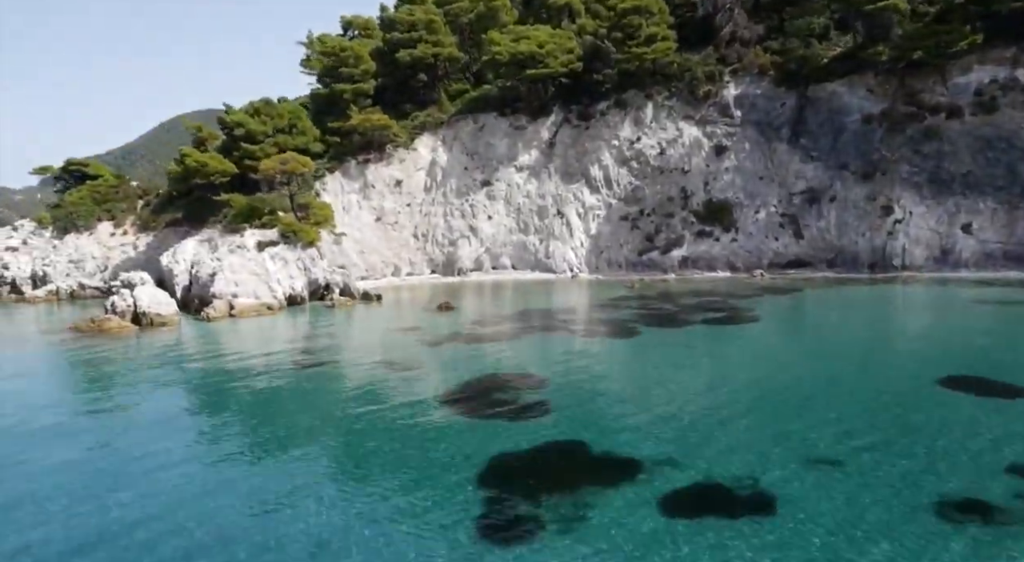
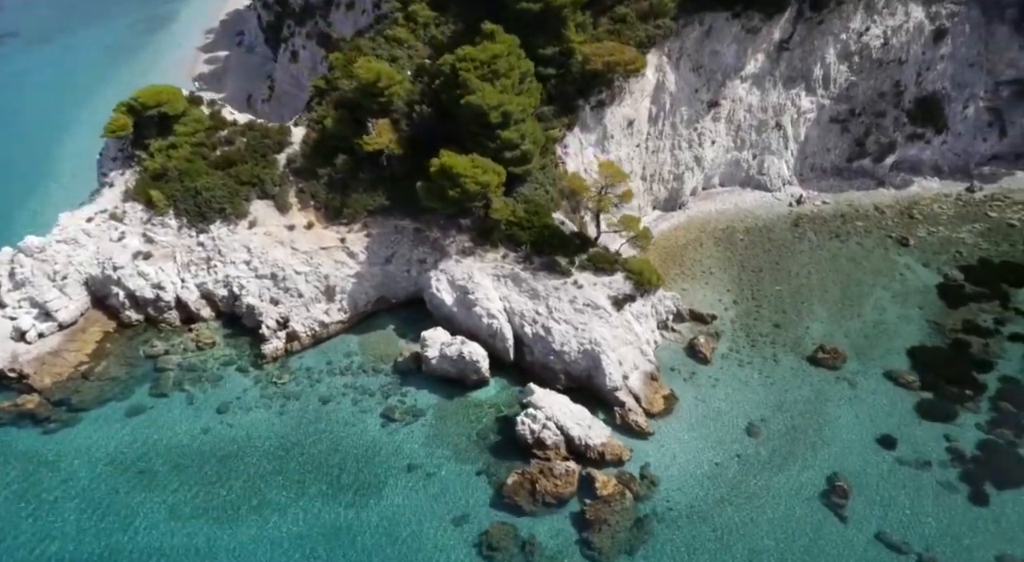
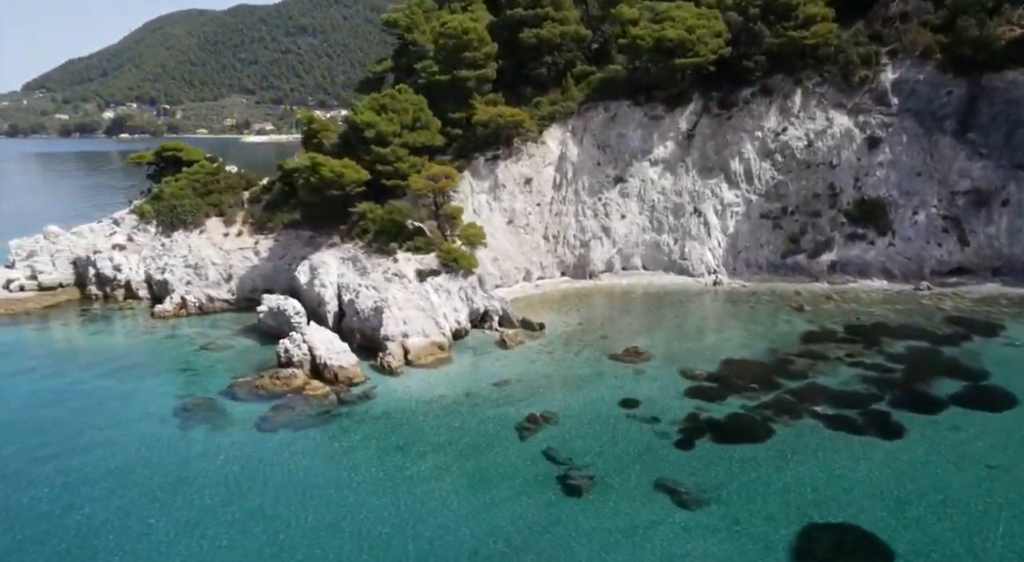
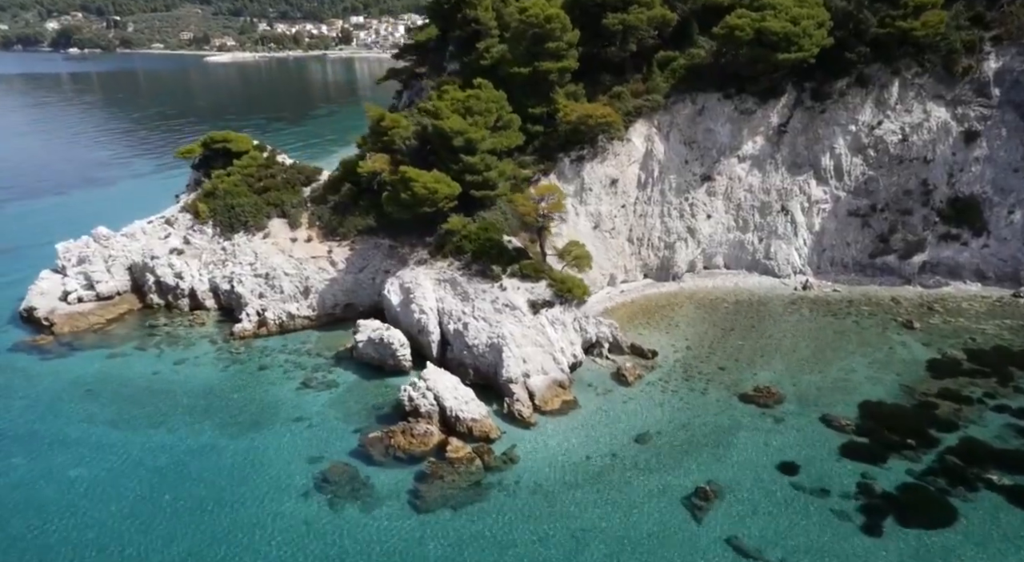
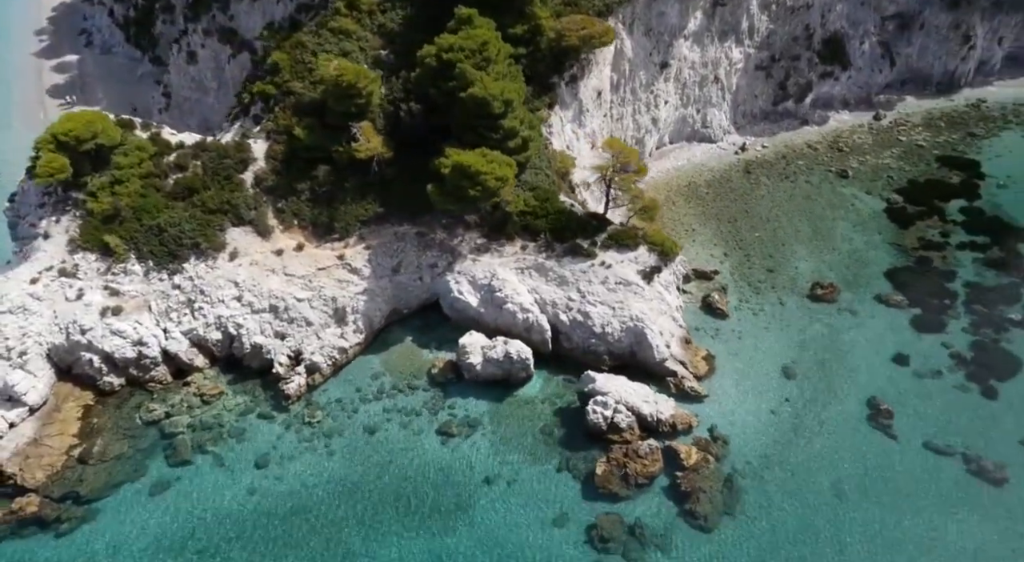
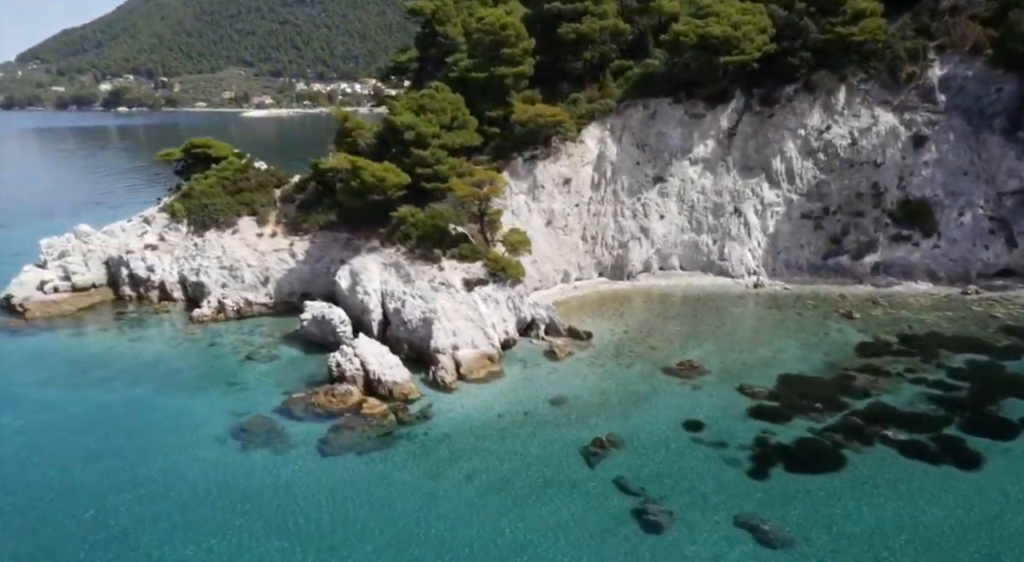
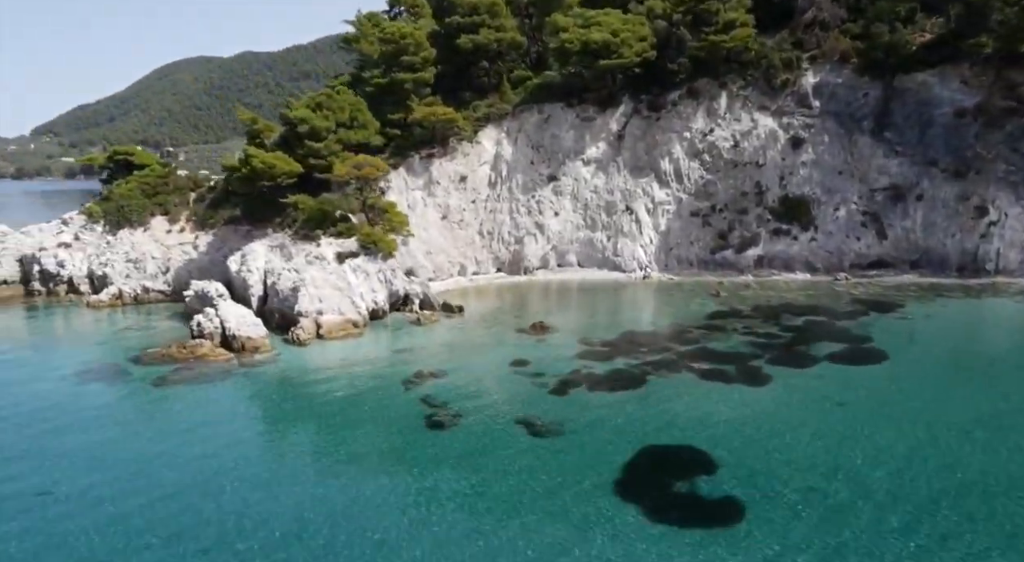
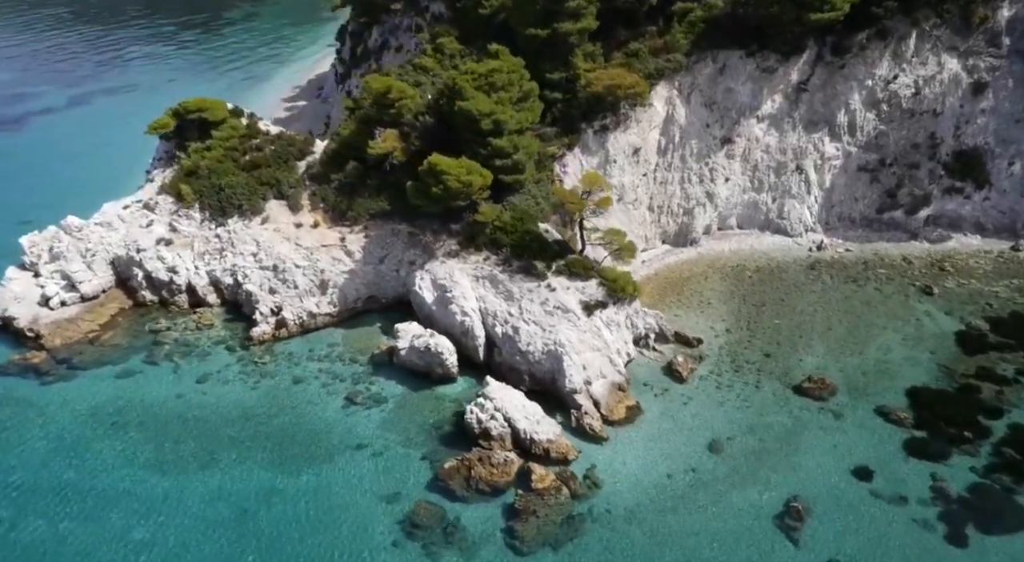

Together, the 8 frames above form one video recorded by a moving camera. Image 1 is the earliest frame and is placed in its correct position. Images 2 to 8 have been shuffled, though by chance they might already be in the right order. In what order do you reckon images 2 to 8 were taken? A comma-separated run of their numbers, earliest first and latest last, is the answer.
7, 3, 6, 4, 8, 2, 5
